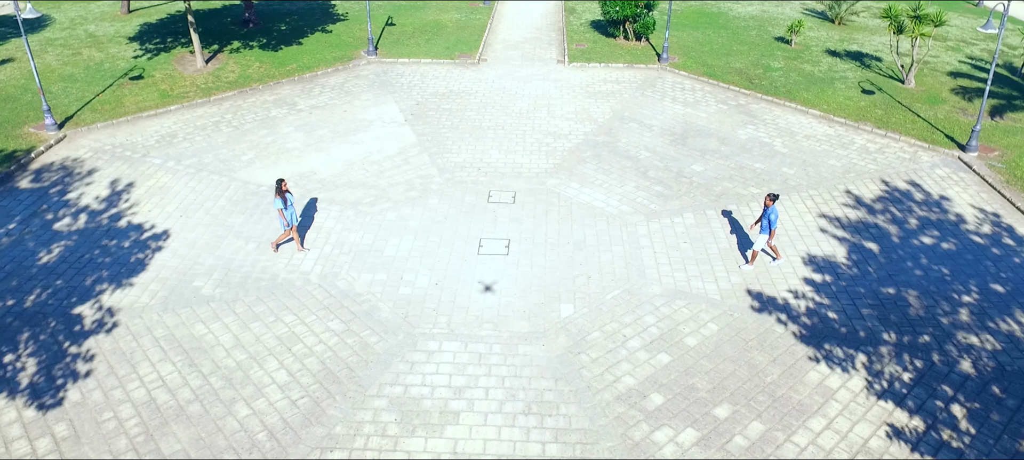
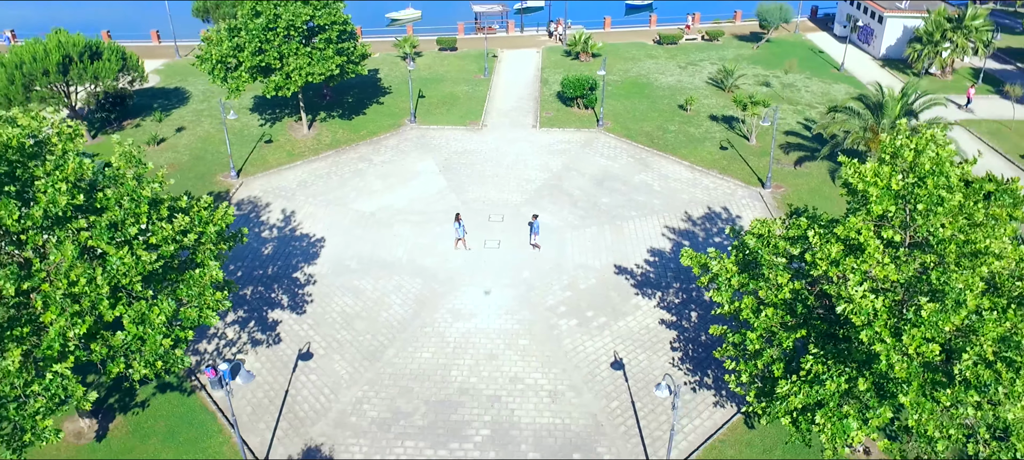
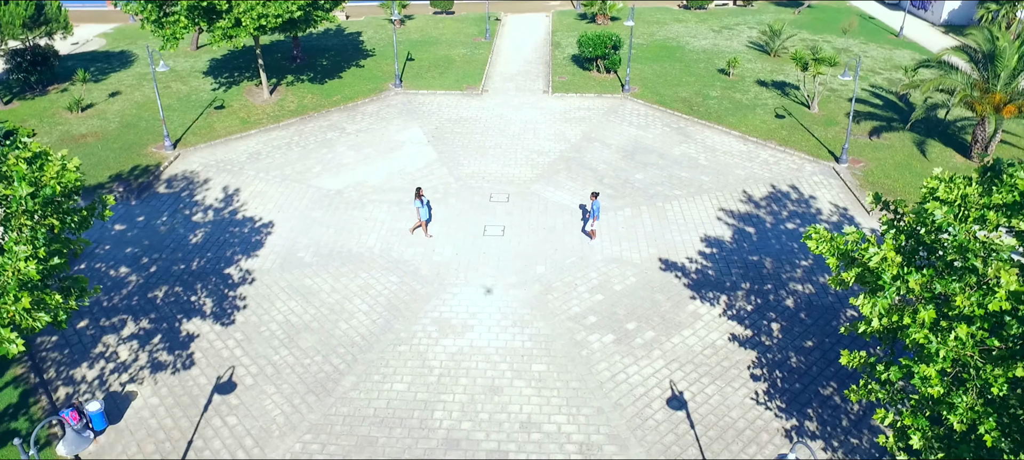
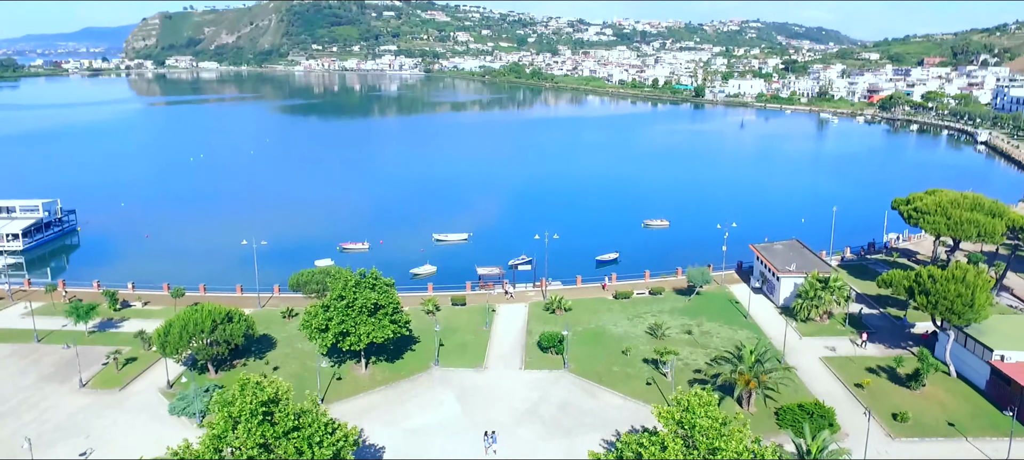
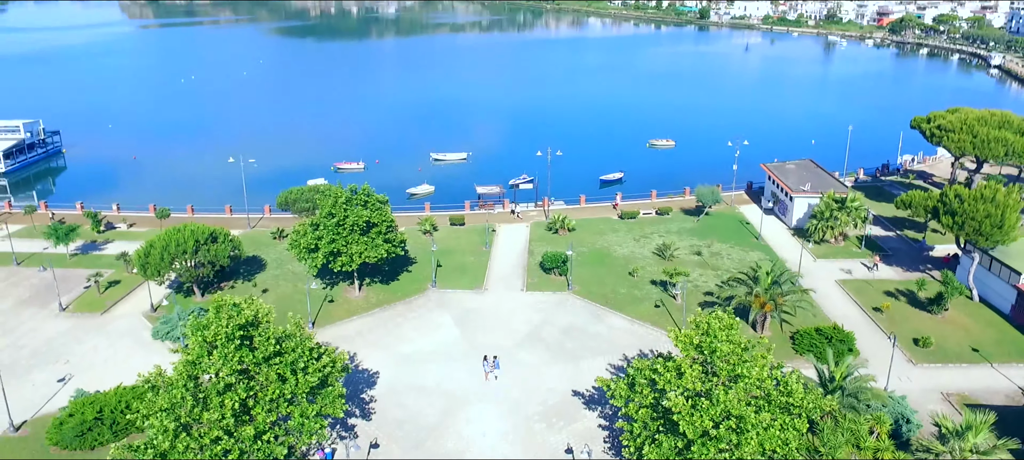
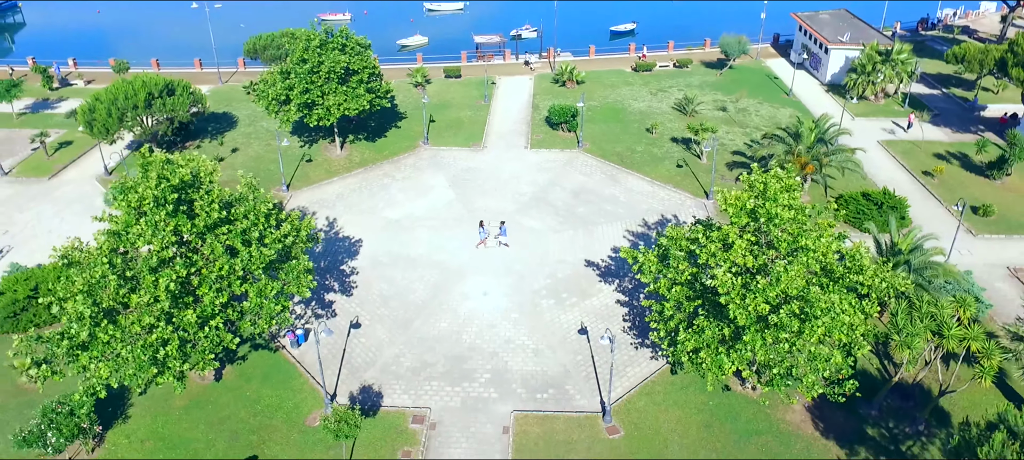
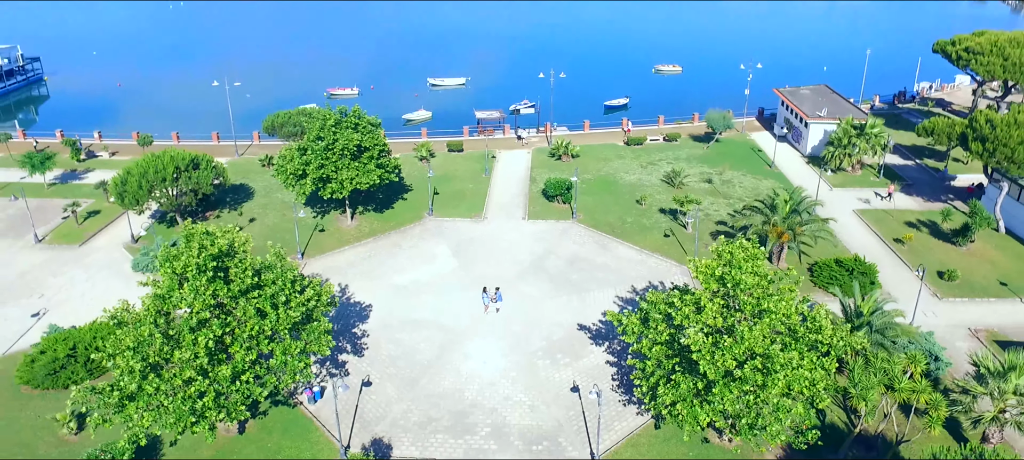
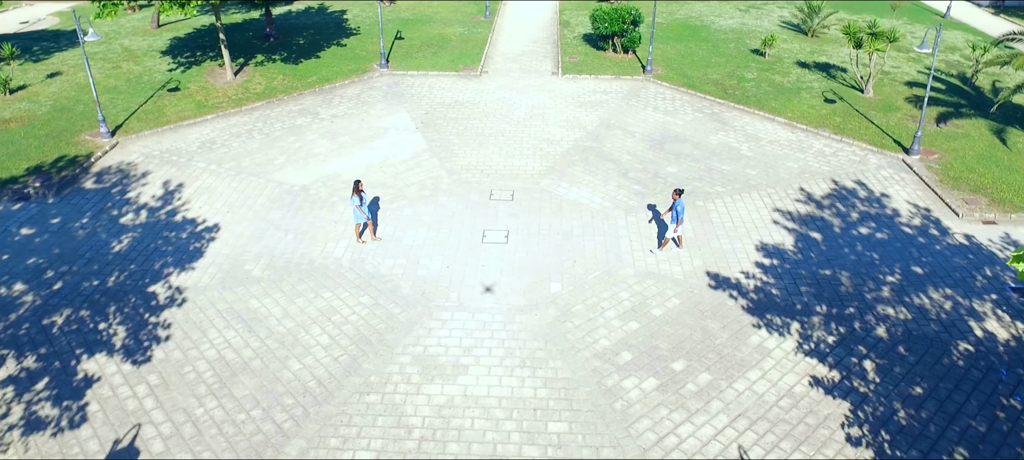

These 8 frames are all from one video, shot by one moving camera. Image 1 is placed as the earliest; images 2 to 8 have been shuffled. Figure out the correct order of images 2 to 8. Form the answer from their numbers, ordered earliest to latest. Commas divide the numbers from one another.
8, 3, 2, 6, 7, 5, 4
